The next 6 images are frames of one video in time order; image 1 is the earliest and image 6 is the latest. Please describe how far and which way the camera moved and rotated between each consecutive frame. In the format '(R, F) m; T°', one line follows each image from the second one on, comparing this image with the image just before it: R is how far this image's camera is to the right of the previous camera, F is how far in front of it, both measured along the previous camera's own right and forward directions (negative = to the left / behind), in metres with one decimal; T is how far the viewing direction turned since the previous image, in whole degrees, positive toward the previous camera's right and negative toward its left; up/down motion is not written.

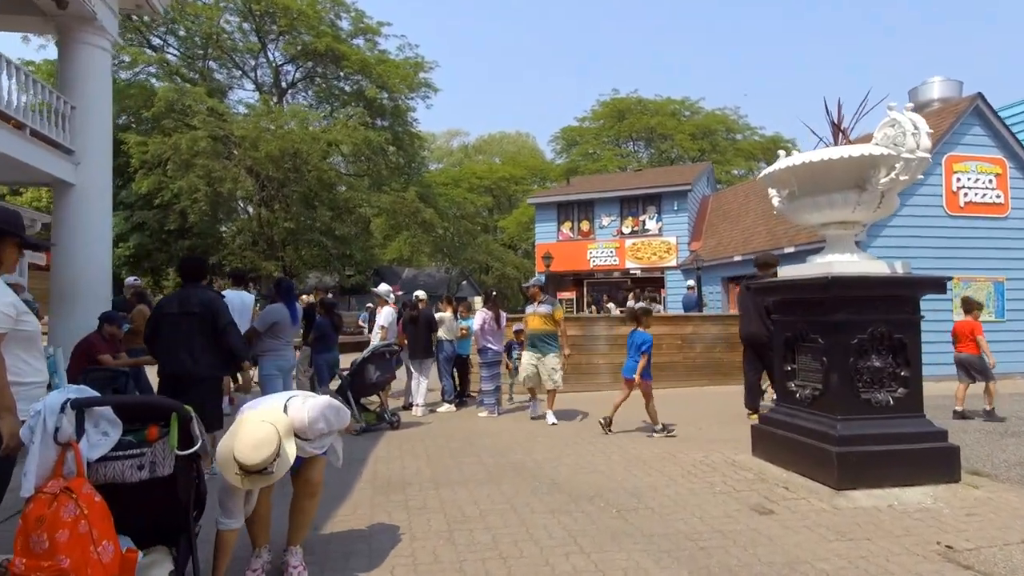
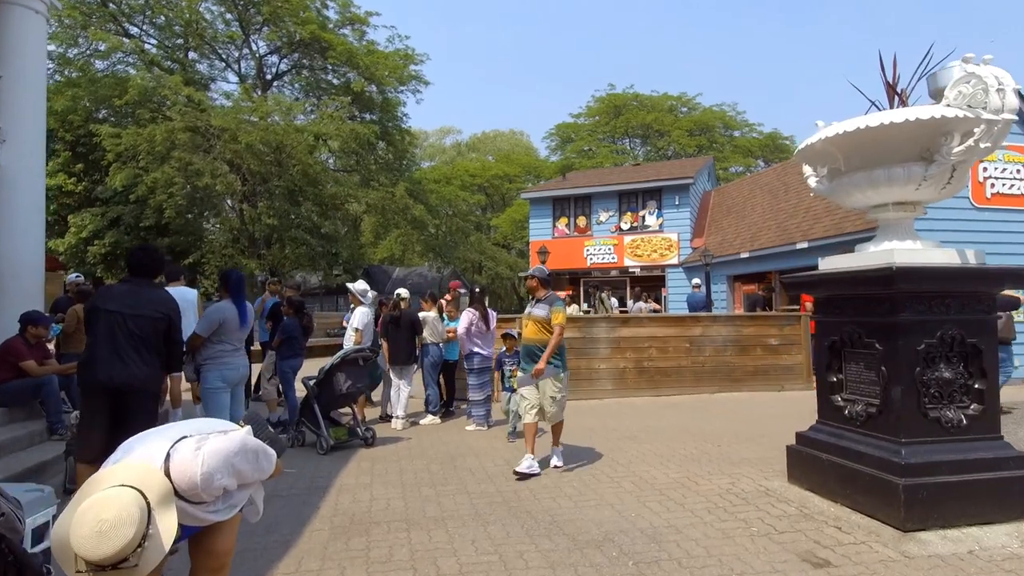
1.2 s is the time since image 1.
(0.0, +1.0) m; 0°
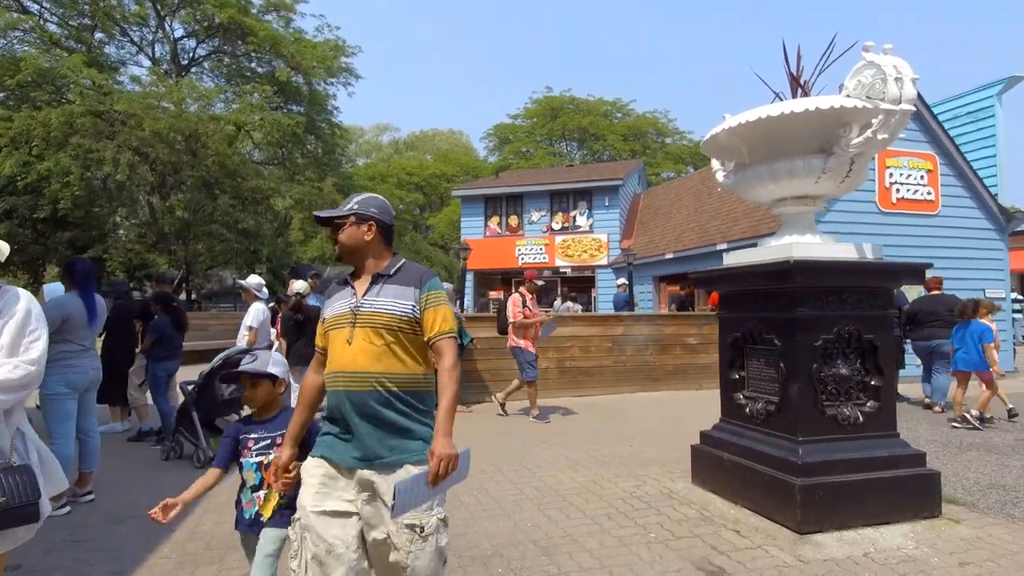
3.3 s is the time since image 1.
(+0.3, +0.3) m; +5°
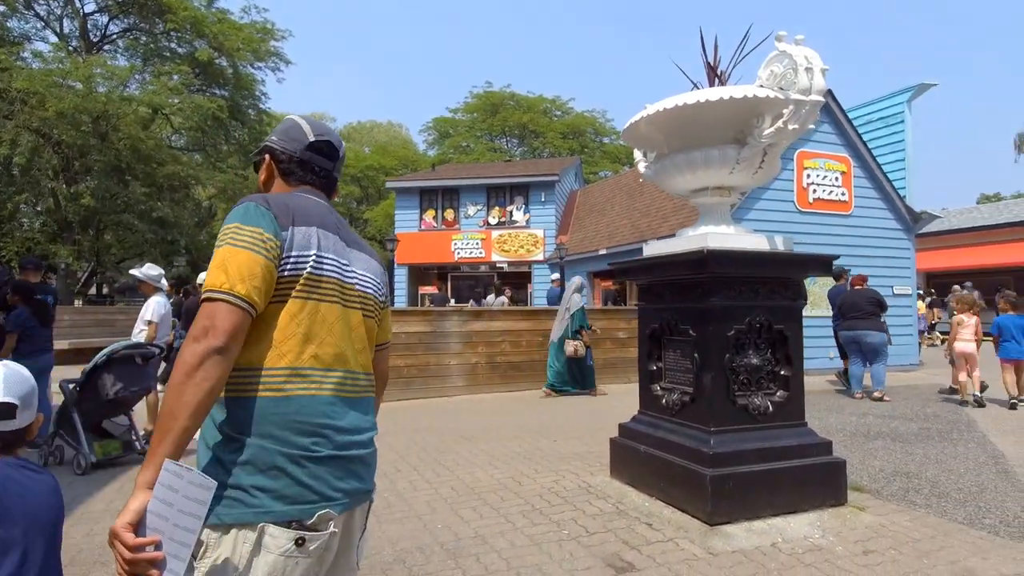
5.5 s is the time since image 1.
(+0.2, +0.1) m; +5°
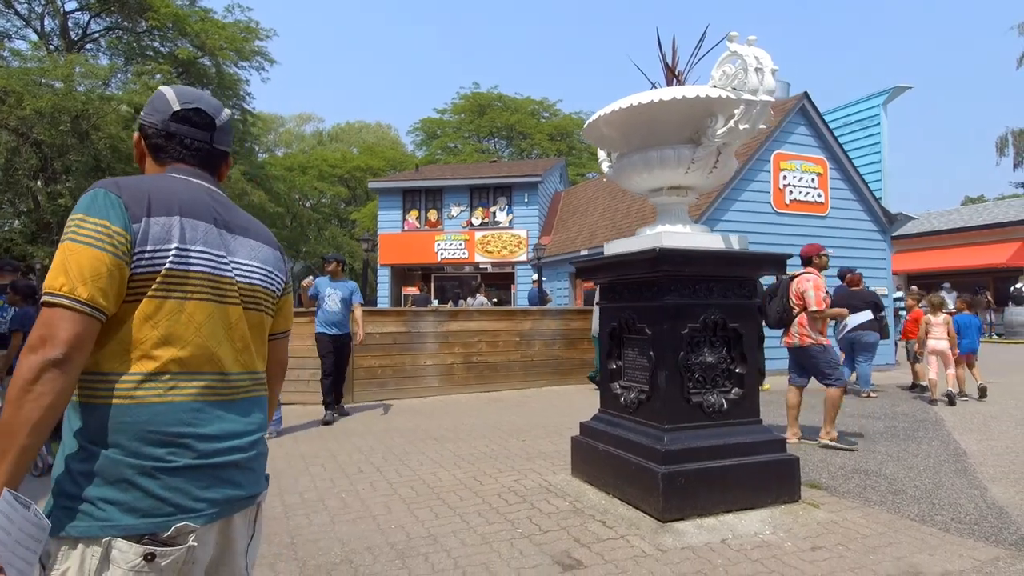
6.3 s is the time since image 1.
(+0.2, 0.0) m; +1°
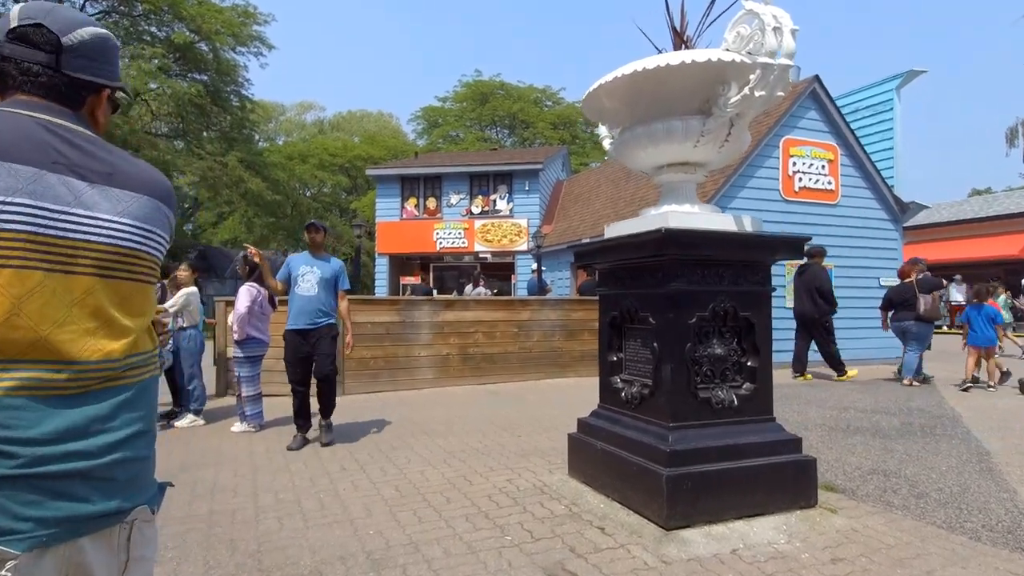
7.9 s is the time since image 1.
(+0.1, +0.4) m; 0°
